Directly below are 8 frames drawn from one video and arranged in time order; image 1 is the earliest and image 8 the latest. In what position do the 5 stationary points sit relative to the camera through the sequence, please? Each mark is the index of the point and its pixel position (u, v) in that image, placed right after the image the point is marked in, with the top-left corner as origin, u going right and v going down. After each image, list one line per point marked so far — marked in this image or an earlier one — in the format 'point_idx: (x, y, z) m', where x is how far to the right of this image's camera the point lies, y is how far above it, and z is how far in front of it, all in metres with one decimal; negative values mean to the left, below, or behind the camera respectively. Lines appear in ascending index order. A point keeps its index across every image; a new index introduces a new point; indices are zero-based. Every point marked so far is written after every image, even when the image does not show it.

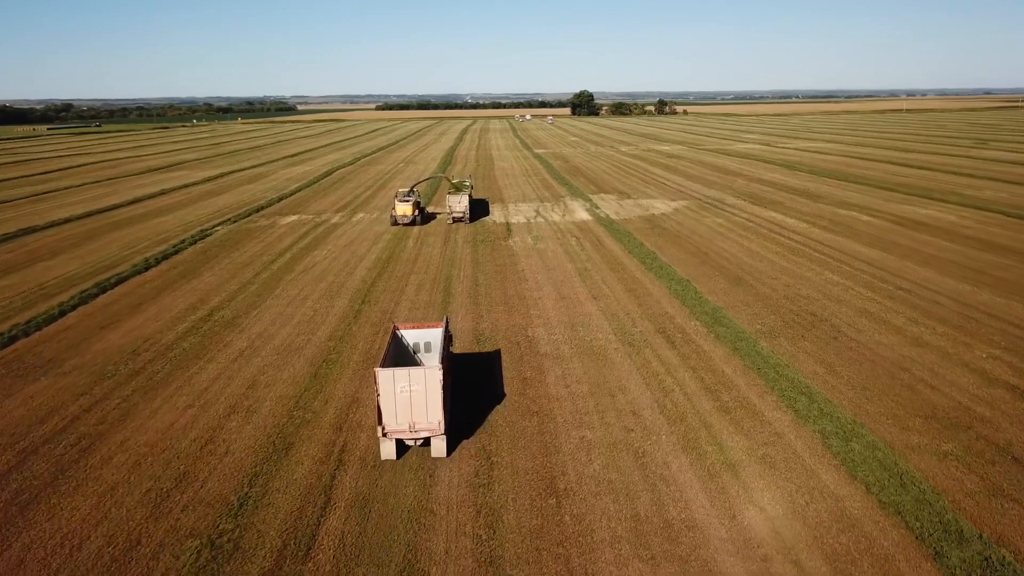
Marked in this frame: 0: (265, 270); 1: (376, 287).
0: (-5.4, +0.4, +17.7) m
1: (-2.7, 0.0, +15.8) m
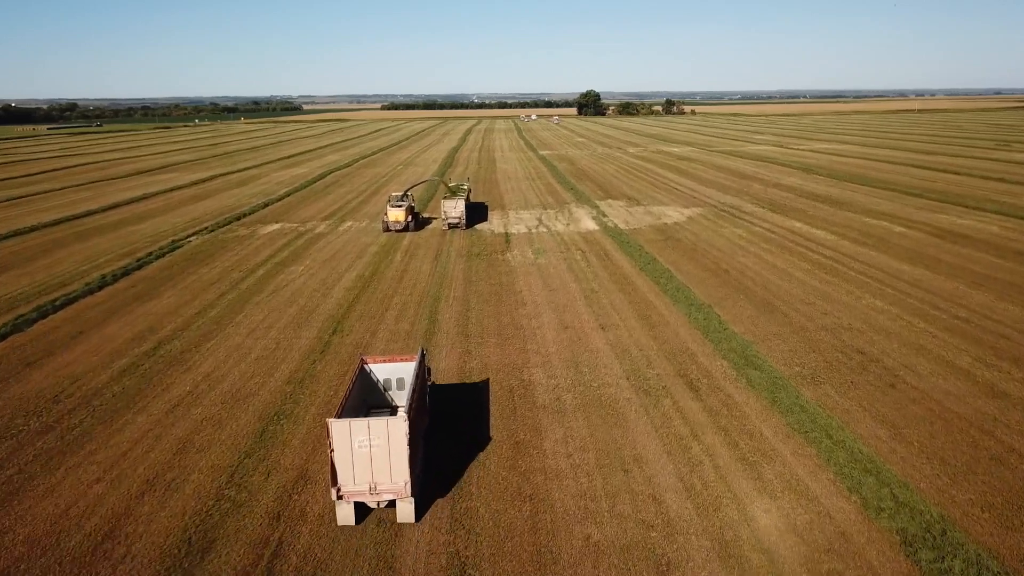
0: (-5.5, -0.1, +15.8) m
1: (-2.7, -0.4, +13.8) m
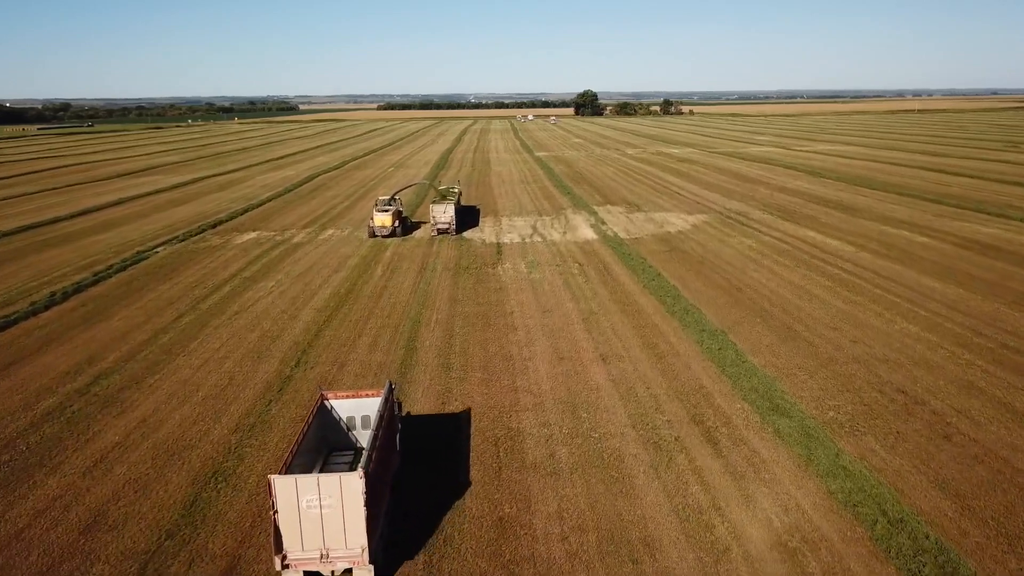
0: (-5.7, -0.4, +14.2) m
1: (-2.9, -0.8, +12.3) m
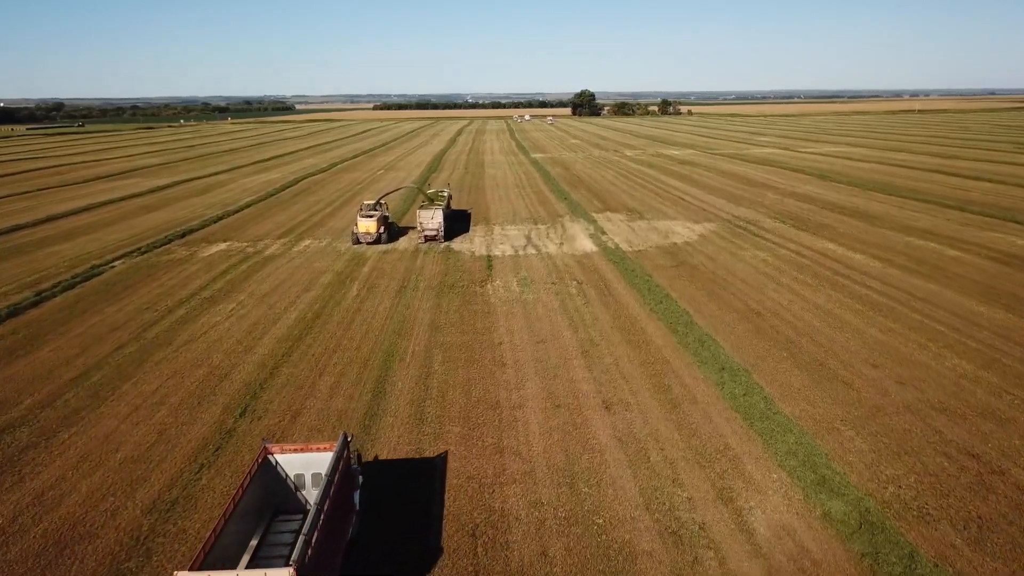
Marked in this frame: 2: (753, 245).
0: (-5.8, -0.8, +12.4) m
1: (-3.1, -1.2, +10.5) m
2: (+5.7, +1.0, +19.2) m
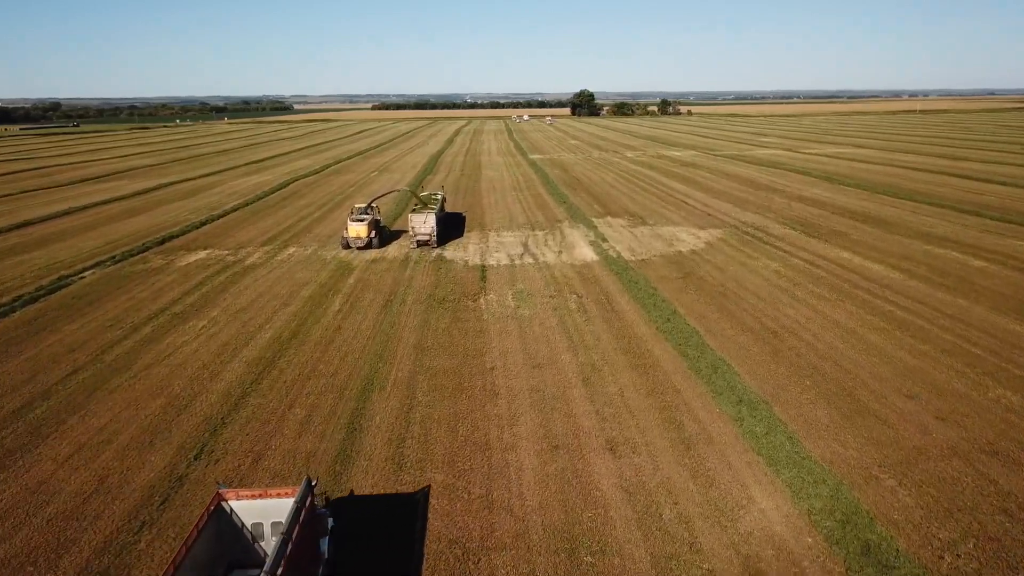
0: (-5.9, -1.1, +11.3) m
1: (-3.2, -1.5, +9.4) m
2: (+5.6, +0.8, +18.1) m
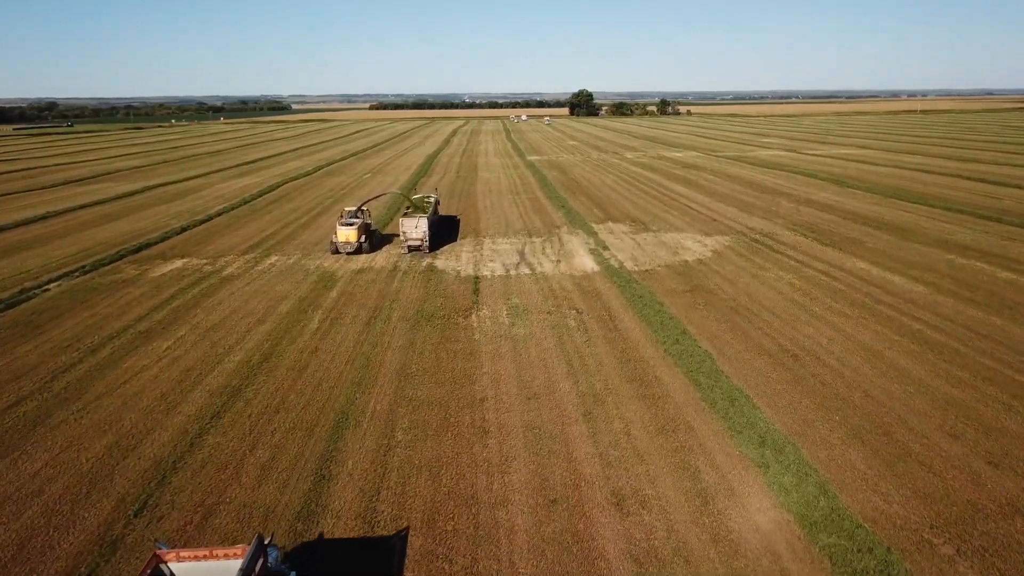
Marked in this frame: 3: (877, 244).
0: (-6.0, -1.3, +10.2) m
1: (-3.2, -1.7, +8.3) m
2: (+5.5, +0.5, +17.0) m
3: (+8.7, +1.1, +19.2) m
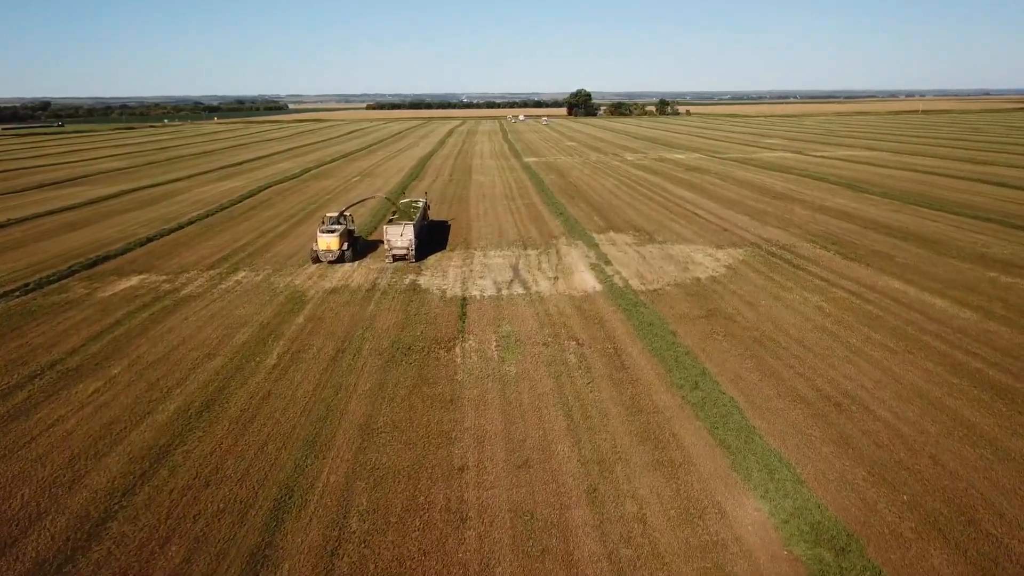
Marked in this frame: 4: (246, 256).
0: (-6.2, -1.7, +8.3) m
1: (-3.4, -2.1, +6.4) m
2: (+5.4, +0.1, +15.2) m
3: (+8.5, +0.6, +17.4) m
4: (-6.3, +0.8, +19.2) m
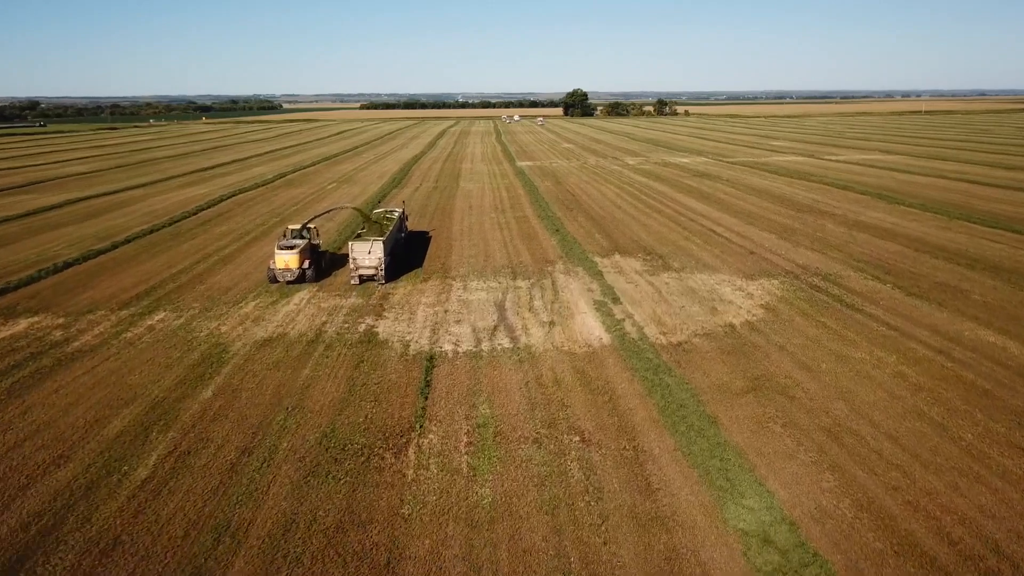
0: (-6.4, -2.5, +4.9) m
1: (-3.6, -2.9, +3.0) m
2: (+5.1, -0.7, +11.9) m
3: (+8.3, -0.1, +14.1) m
4: (-6.6, 0.0, +15.7) m
